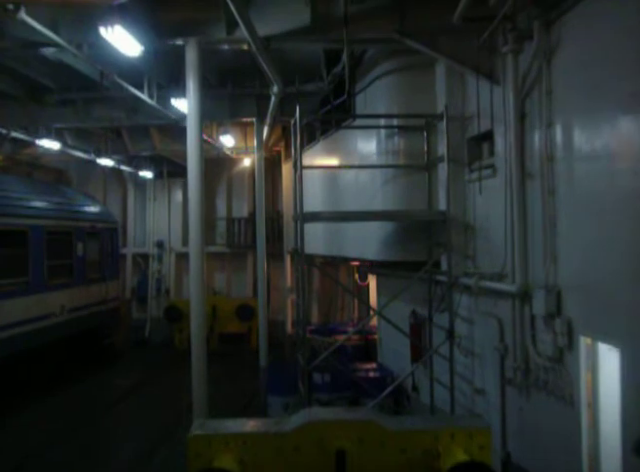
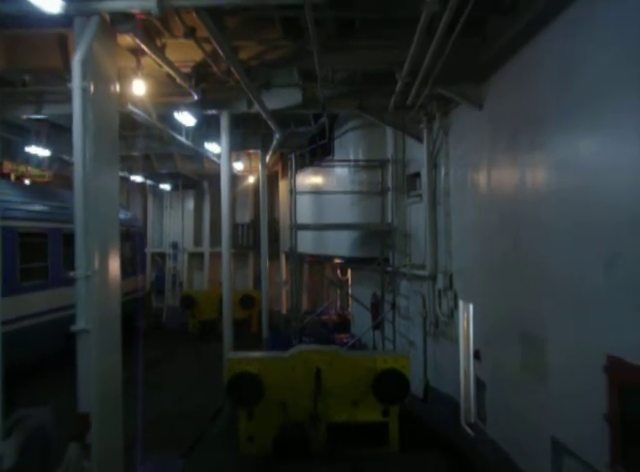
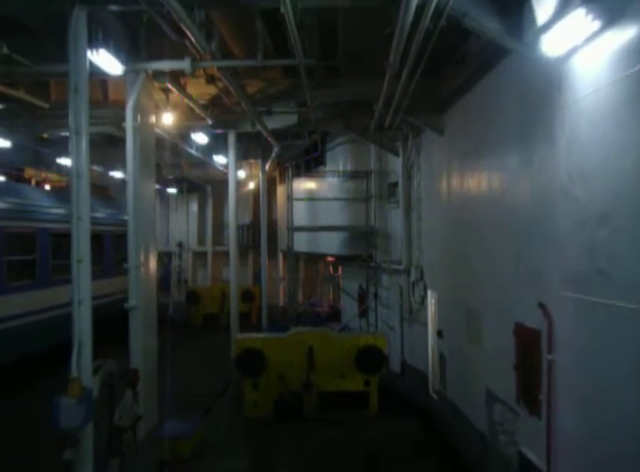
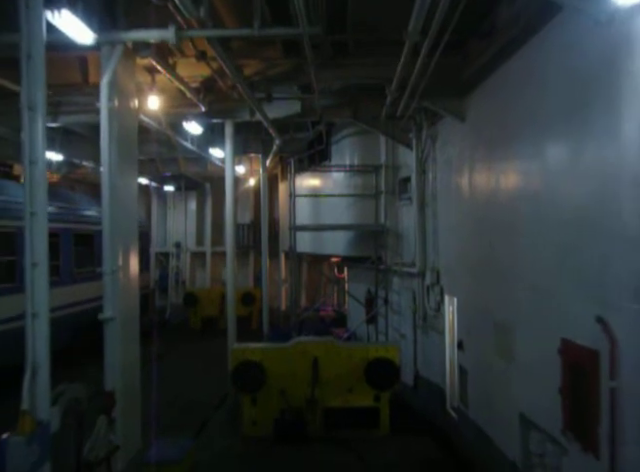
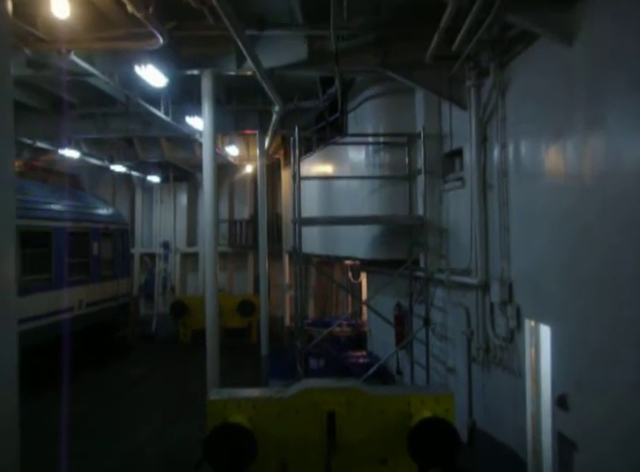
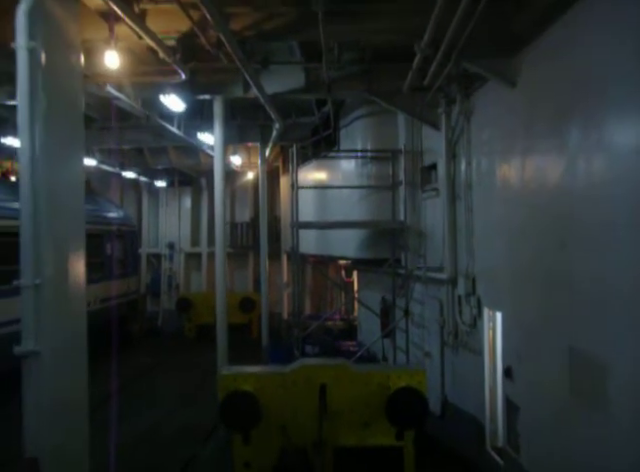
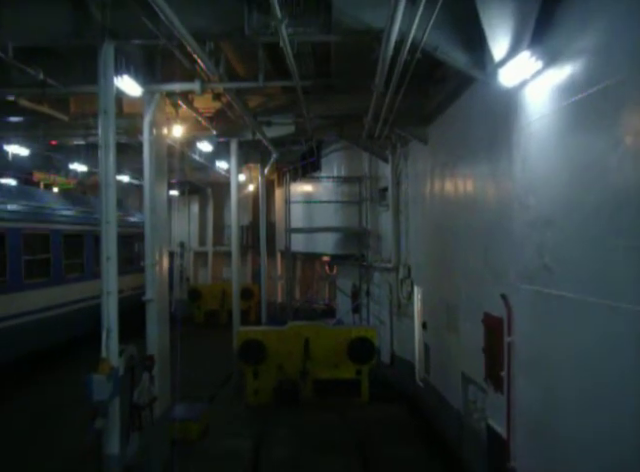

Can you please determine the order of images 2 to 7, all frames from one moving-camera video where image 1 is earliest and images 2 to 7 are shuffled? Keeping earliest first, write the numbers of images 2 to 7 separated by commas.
5, 6, 2, 4, 3, 7
